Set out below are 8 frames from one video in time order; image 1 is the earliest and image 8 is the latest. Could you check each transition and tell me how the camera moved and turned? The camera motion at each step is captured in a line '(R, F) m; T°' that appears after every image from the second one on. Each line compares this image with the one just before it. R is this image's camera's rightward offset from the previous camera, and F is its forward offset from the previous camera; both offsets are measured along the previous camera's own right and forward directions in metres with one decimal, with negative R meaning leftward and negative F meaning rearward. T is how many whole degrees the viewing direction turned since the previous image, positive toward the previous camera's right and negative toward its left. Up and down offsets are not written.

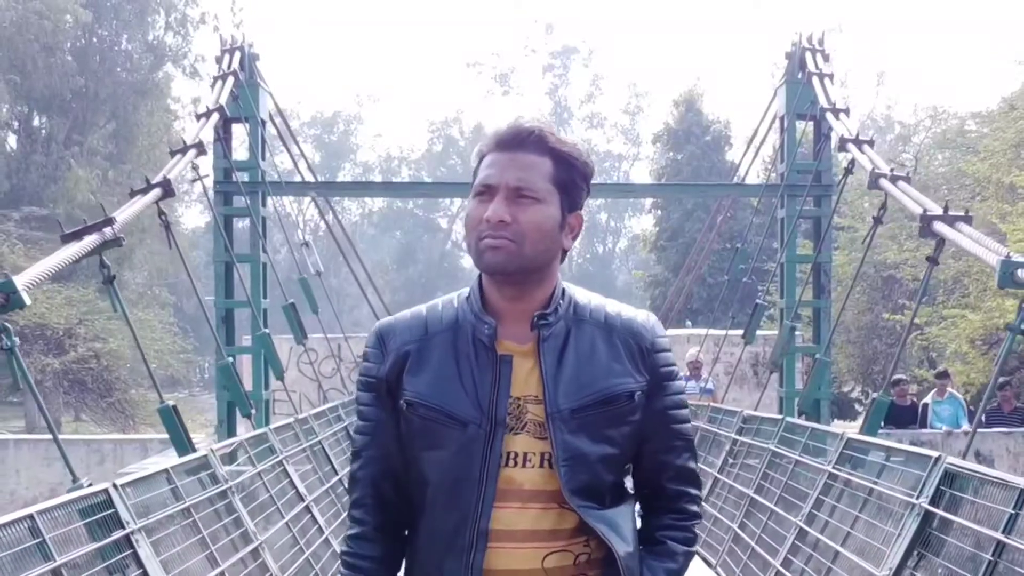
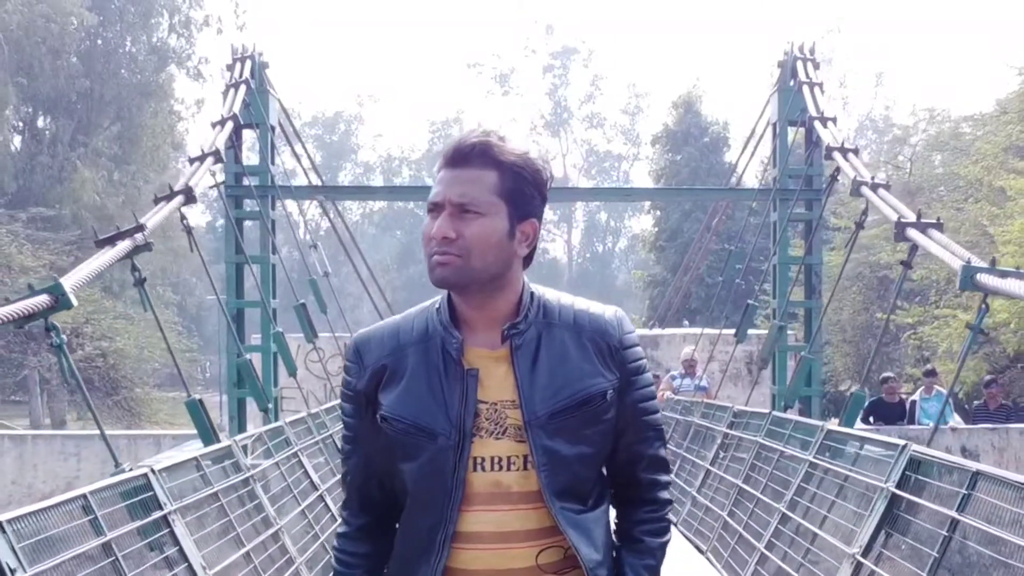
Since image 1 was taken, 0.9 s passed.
(0.0, -0.3) m; 0°
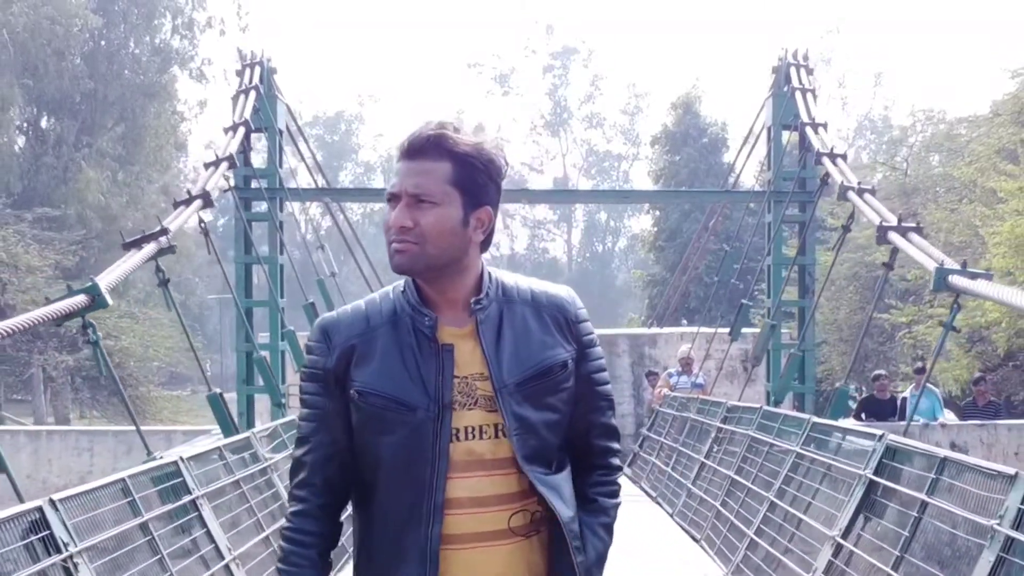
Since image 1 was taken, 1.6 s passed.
(0.0, -0.3) m; 0°
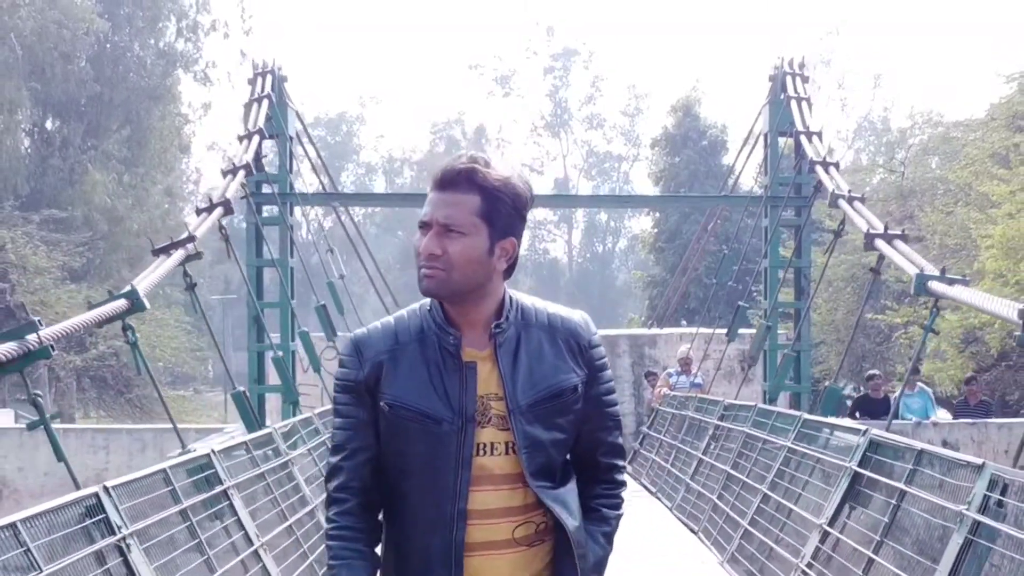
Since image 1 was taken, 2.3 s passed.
(0.0, -0.3) m; 0°
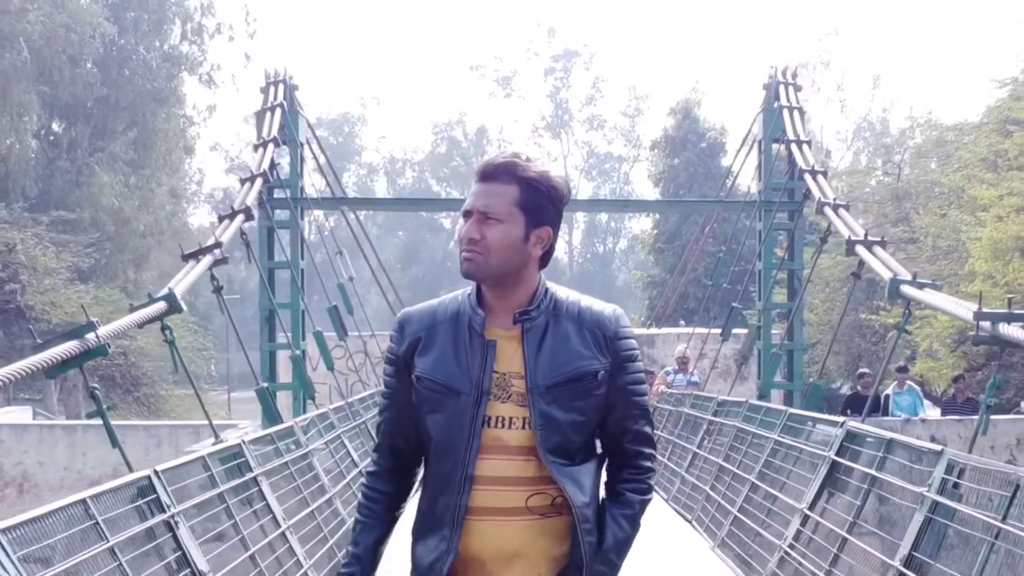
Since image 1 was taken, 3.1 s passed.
(0.0, -0.4) m; 0°
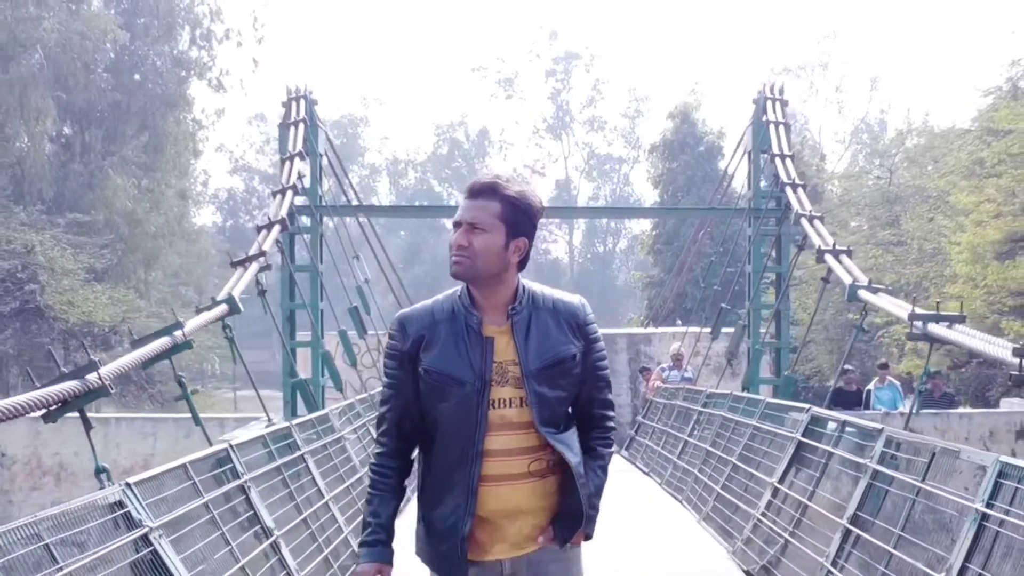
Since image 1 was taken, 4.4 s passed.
(-0.1, -0.8) m; 0°
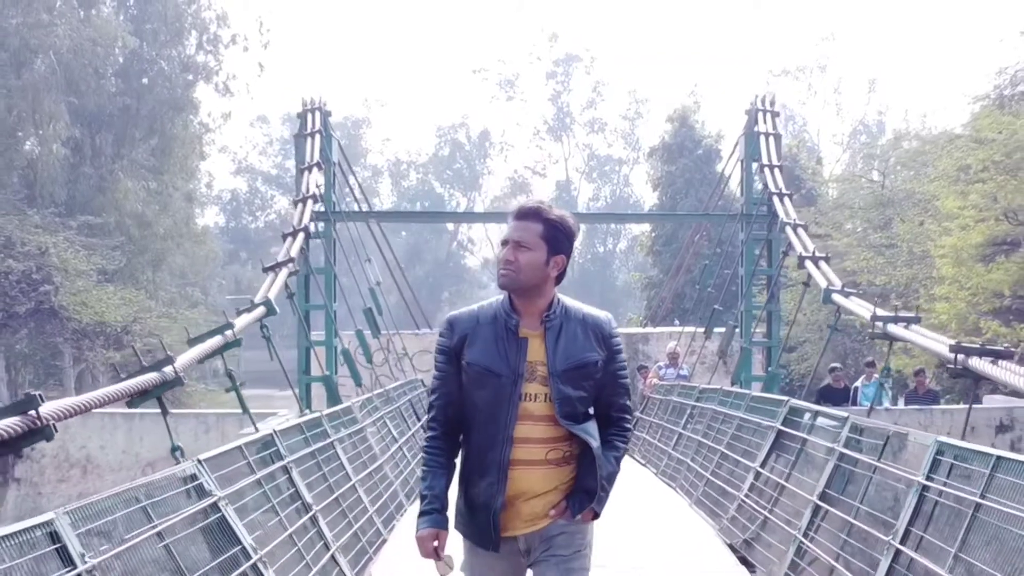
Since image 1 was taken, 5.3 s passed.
(0.0, -0.6) m; 0°
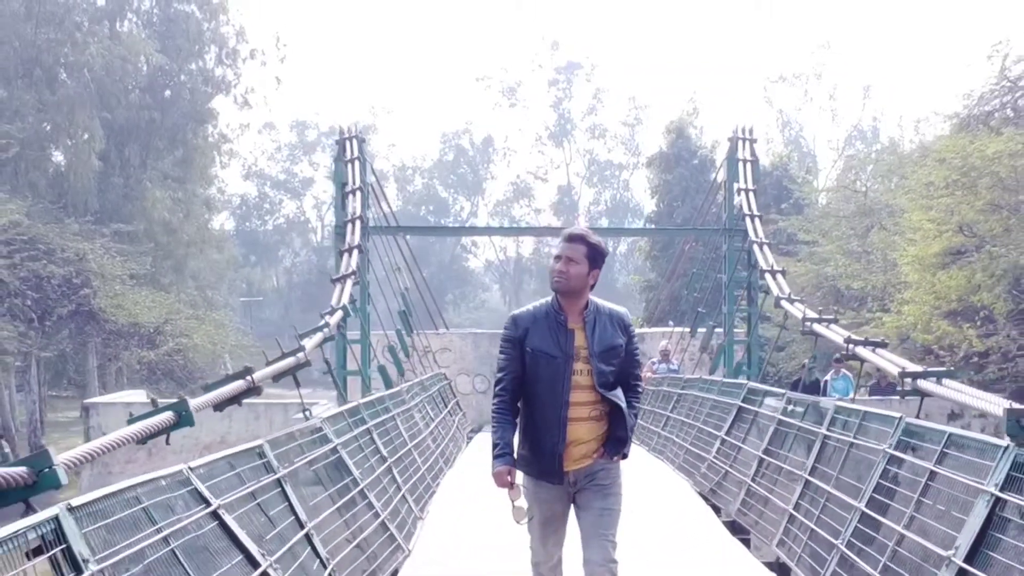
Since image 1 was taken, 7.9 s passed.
(-0.1, -1.8) m; 0°
